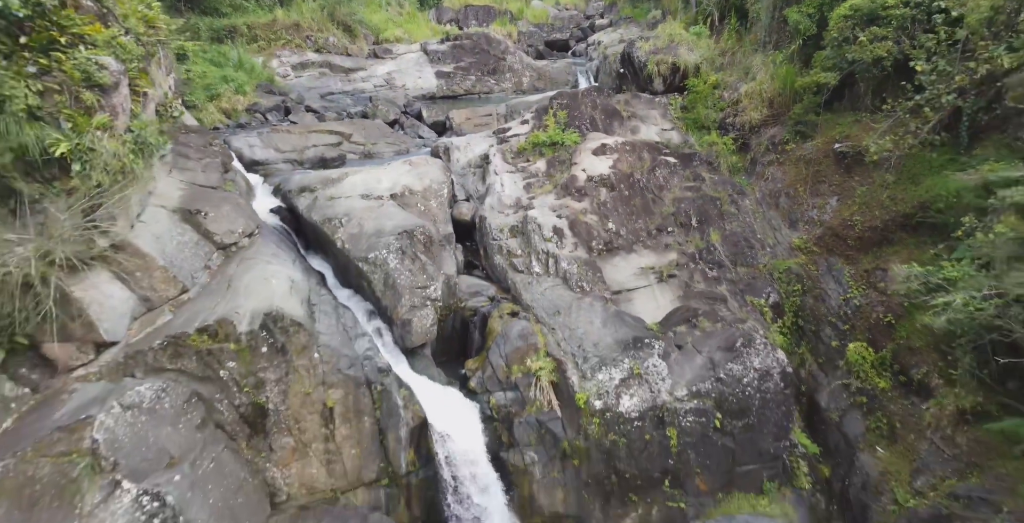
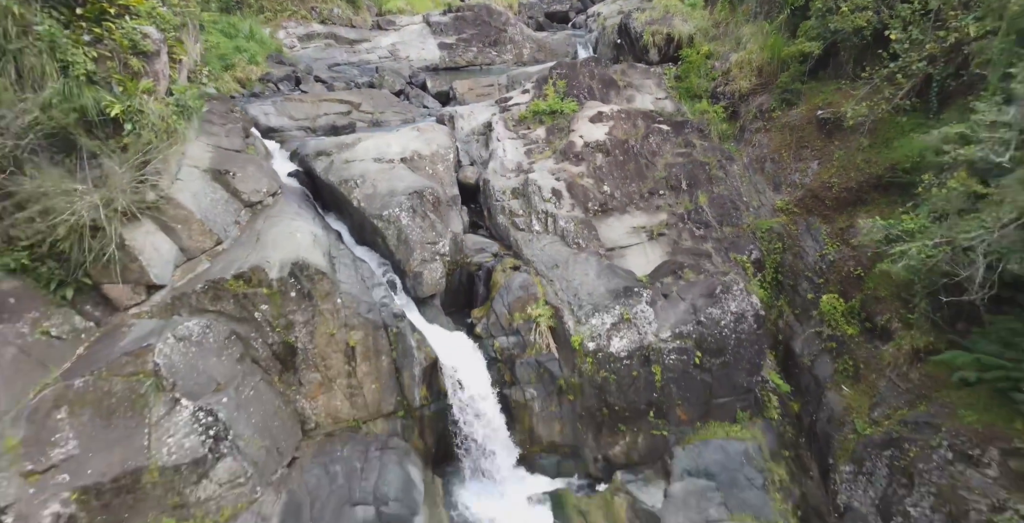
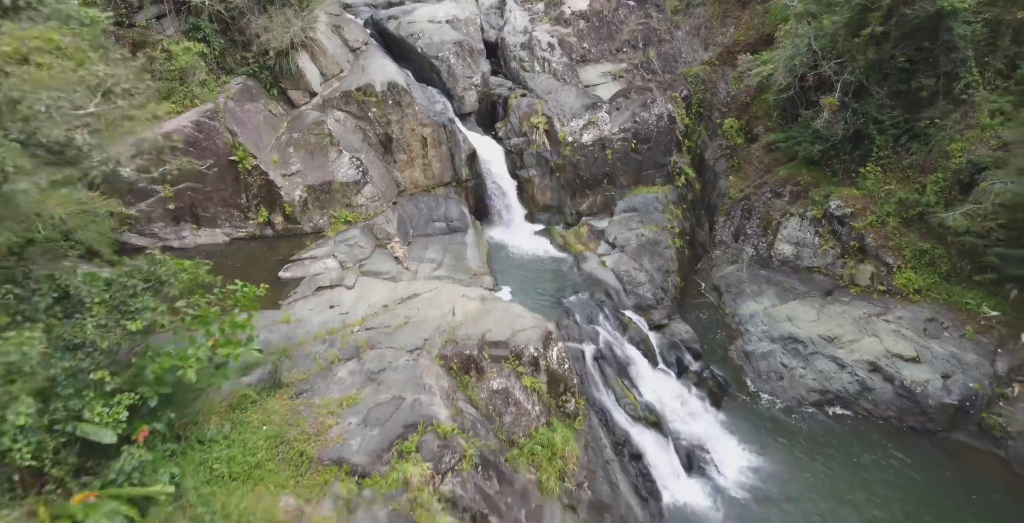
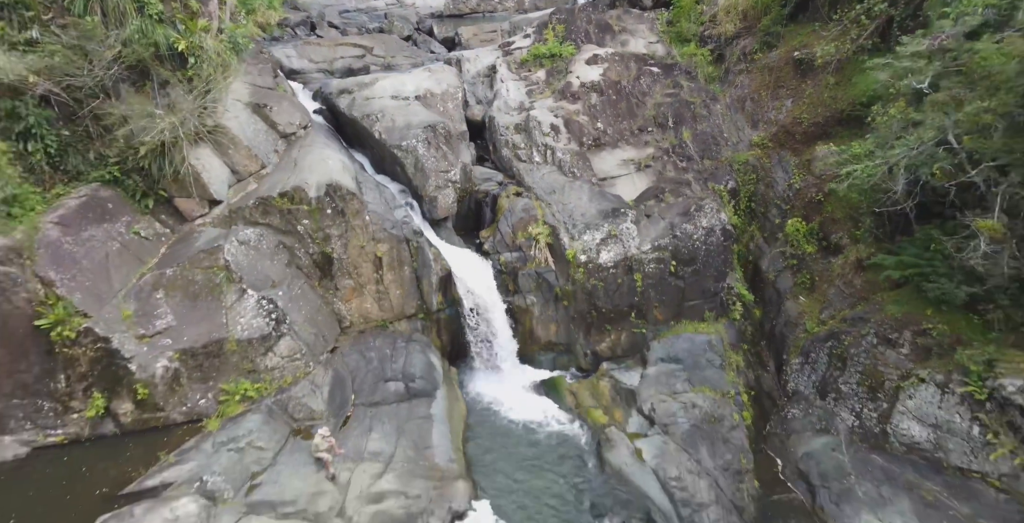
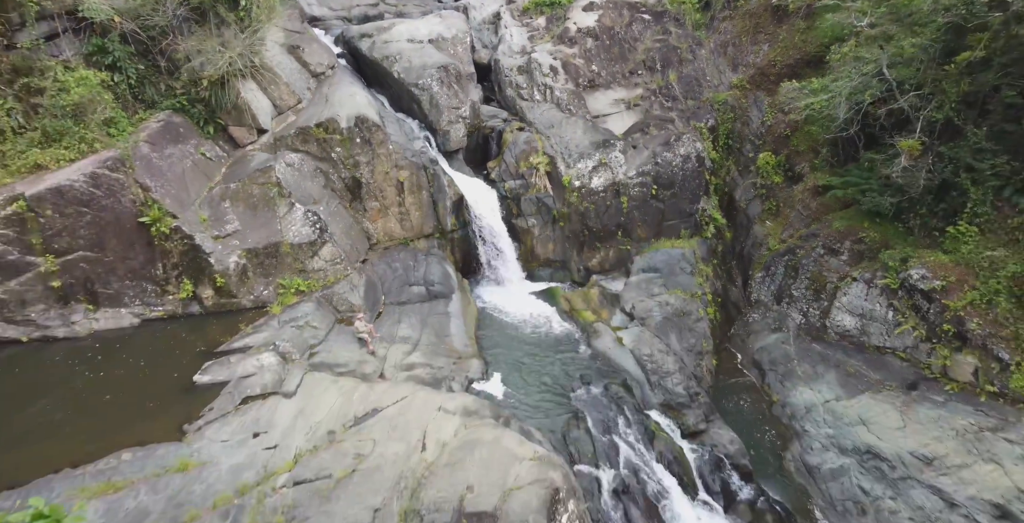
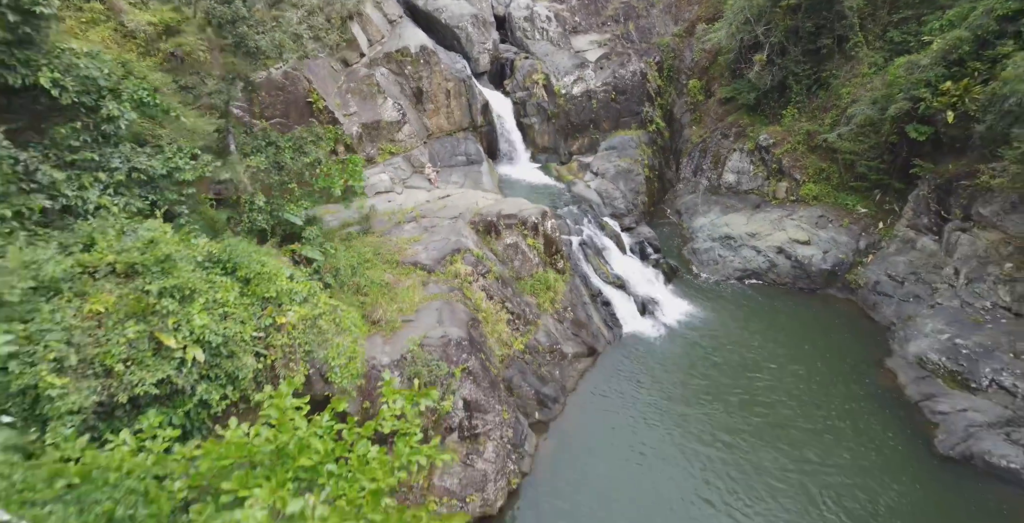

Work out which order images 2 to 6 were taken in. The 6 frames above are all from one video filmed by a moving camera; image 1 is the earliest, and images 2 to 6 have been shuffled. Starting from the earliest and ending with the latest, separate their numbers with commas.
2, 4, 5, 3, 6
